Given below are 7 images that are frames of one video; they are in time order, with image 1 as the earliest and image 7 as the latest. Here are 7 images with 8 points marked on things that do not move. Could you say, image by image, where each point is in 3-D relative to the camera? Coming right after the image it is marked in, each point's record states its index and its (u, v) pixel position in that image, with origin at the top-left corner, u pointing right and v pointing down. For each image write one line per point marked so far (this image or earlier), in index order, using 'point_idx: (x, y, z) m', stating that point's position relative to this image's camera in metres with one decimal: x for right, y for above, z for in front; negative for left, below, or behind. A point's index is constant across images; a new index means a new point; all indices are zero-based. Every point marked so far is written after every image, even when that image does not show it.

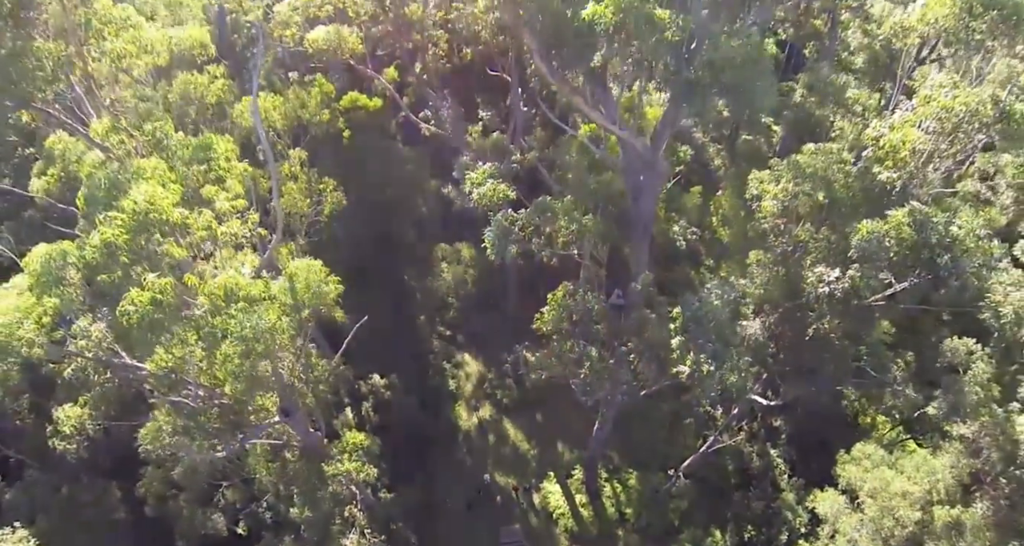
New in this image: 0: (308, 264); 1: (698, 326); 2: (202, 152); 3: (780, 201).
0: (-4.1, +0.1, +18.0) m
1: (+4.1, -1.6, +20.5) m
2: (-6.3, +2.2, +18.0) m
3: (+6.0, +1.4, +19.4) m
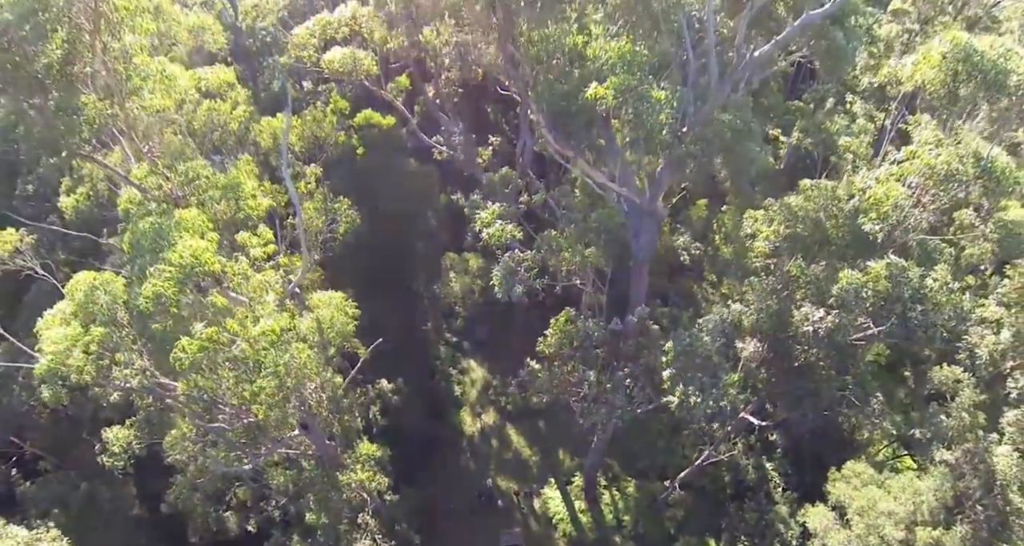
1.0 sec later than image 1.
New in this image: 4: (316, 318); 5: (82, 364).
0: (-4.0, -0.5, +19.2) m
1: (+4.2, -2.4, +21.7) m
2: (-6.1, +1.6, +19.2) m
3: (+6.1, +0.6, +20.5) m
4: (-3.9, -1.2, +18.5) m
5: (-8.0, -1.9, +16.7) m
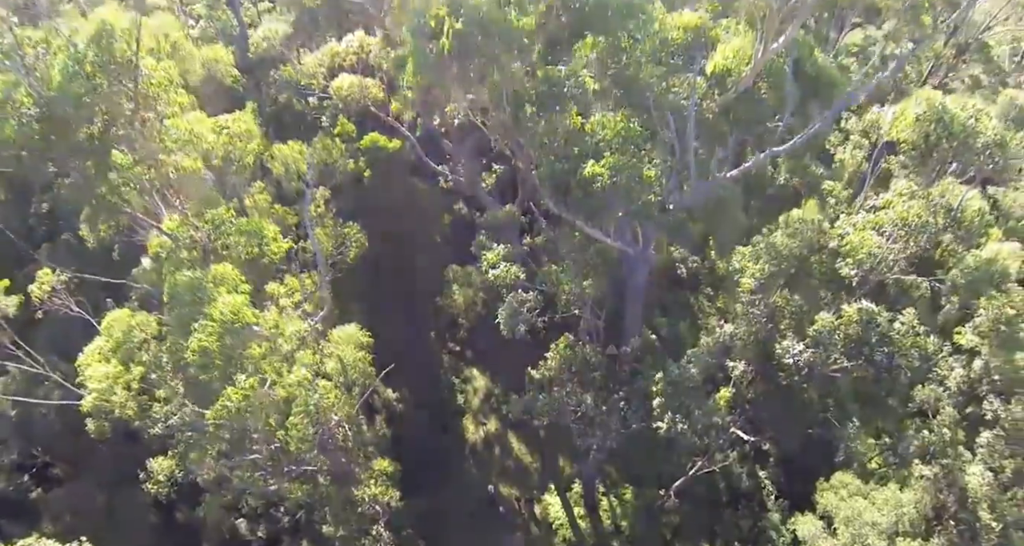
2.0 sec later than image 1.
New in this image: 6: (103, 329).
0: (-3.9, -1.3, +20.7) m
1: (+4.3, -3.2, +23.1) m
2: (-6.0, +0.8, +20.6) m
3: (+6.2, -0.2, +21.9) m
4: (-3.8, -2.1, +20.0) m
5: (-7.9, -2.7, +18.1) m
6: (-8.7, -1.2, +18.5) m
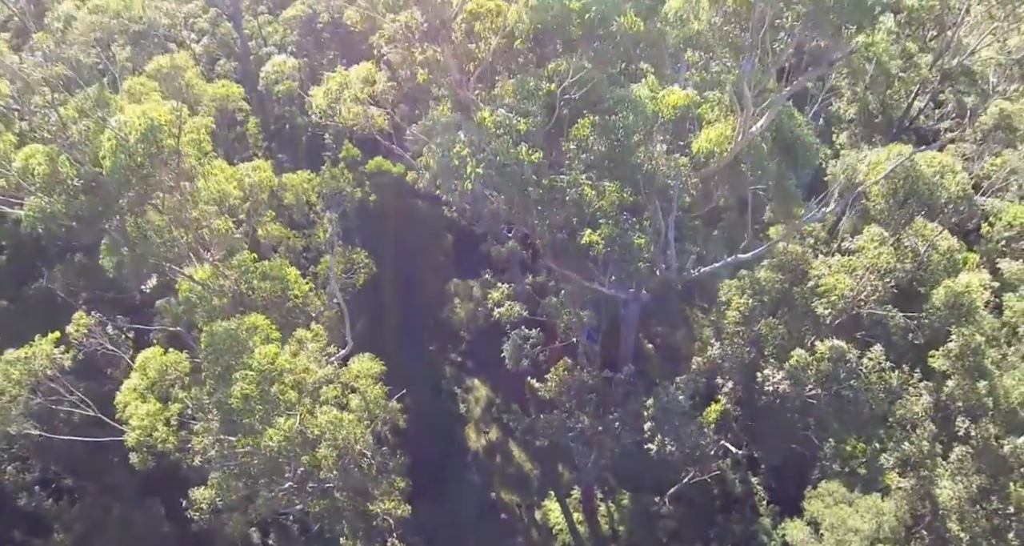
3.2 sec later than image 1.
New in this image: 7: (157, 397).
0: (-3.8, -2.3, +22.3) m
1: (+4.4, -4.0, +24.8) m
2: (-5.9, -0.1, +22.3) m
3: (+6.3, -1.0, +23.6) m
4: (-3.8, -3.0, +21.7) m
5: (-7.8, -3.7, +19.8) m
6: (-8.6, -2.2, +20.1) m
7: (-8.3, -2.8, +20.1) m
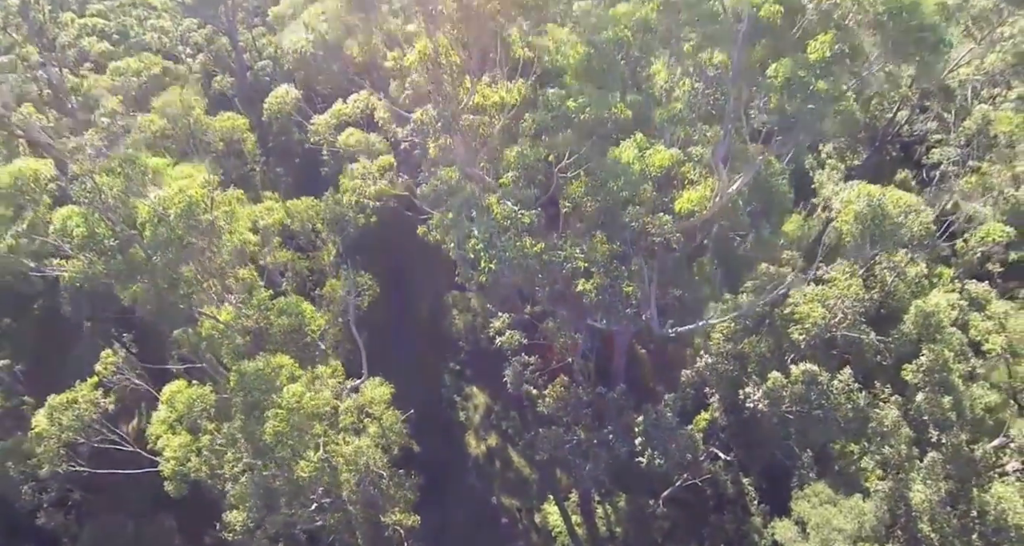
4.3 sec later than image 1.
0: (-3.8, -3.1, +24.0) m
1: (+4.4, -4.7, +26.5) m
2: (-6.0, -1.1, +23.9) m
3: (+6.2, -1.7, +25.3) m
4: (-3.7, -3.9, +23.3) m
5: (-7.7, -4.7, +21.4) m
6: (-8.6, -3.2, +21.7) m
7: (-8.2, -3.8, +21.7) m
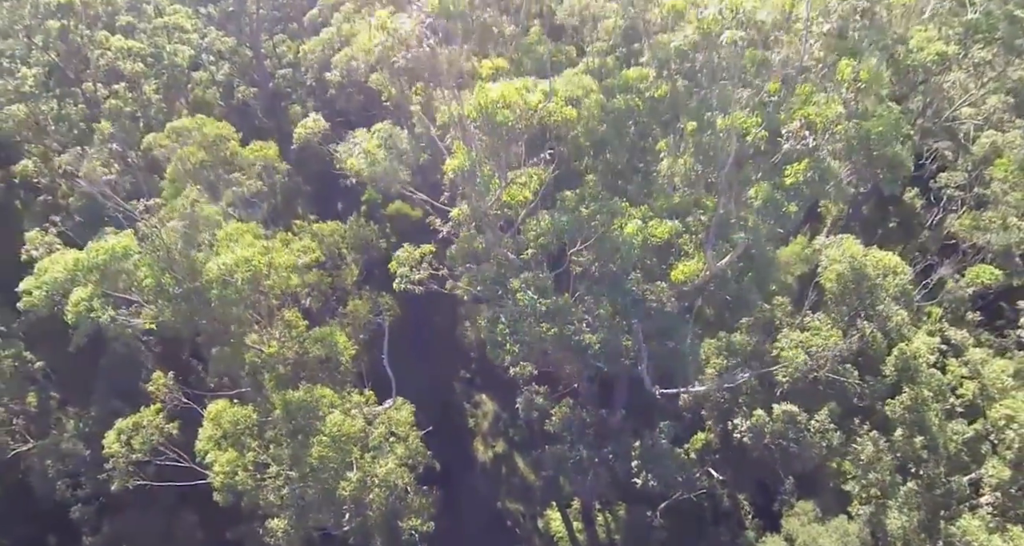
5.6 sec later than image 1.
0: (-3.5, -4.1, +26.3) m
1: (+4.7, -5.9, +28.8) m
2: (-5.6, -2.0, +26.3) m
3: (+6.6, -3.0, +27.6) m
4: (-3.4, -4.9, +25.7) m
5: (-7.5, -5.6, +23.8) m
6: (-8.3, -4.0, +24.1) m
7: (-7.9, -4.7, +24.1) m
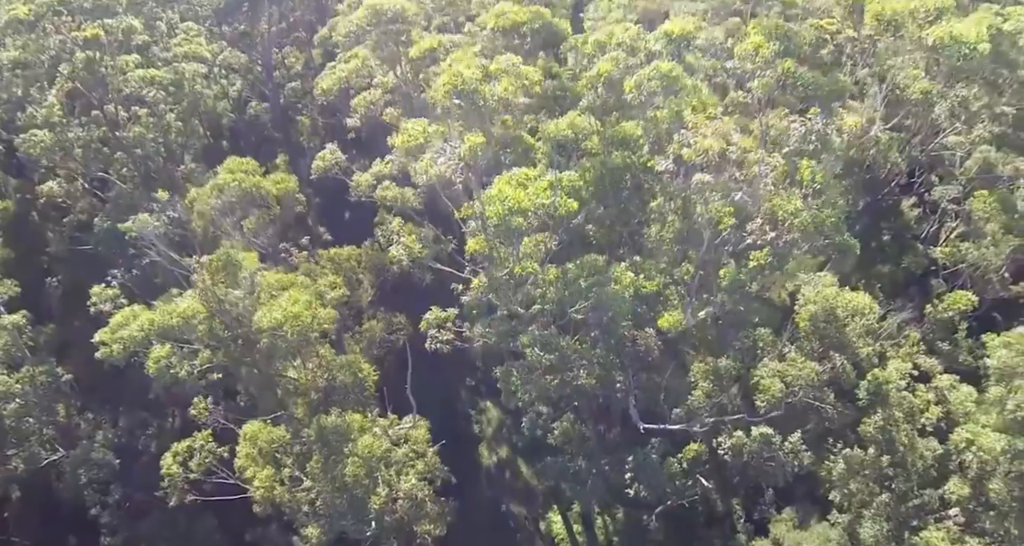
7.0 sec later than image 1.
0: (-3.3, -5.2, +29.0) m
1: (+4.9, -7.0, +31.5) m
2: (-5.4, -3.1, +29.0) m
3: (+6.8, -4.1, +30.3) m
4: (-3.2, -5.9, +28.4) m
5: (-7.3, -6.6, +26.5) m
6: (-8.1, -5.1, +26.8) m
7: (-7.7, -5.8, +26.8) m
